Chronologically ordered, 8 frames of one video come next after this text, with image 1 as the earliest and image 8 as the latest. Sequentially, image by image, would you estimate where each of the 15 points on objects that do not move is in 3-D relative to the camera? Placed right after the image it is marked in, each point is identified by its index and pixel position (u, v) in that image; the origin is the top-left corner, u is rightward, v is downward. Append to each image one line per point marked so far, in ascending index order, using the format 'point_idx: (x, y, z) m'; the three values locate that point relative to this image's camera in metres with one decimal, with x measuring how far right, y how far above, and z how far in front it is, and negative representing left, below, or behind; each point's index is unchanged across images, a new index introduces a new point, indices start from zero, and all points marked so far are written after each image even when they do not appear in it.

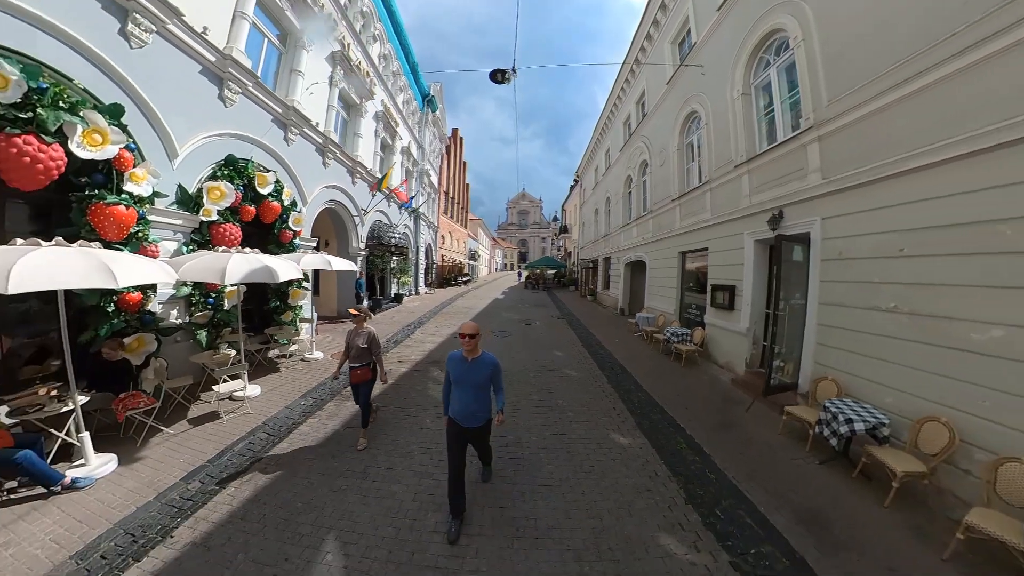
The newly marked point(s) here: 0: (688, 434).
0: (+1.8, -1.5, +3.2) m
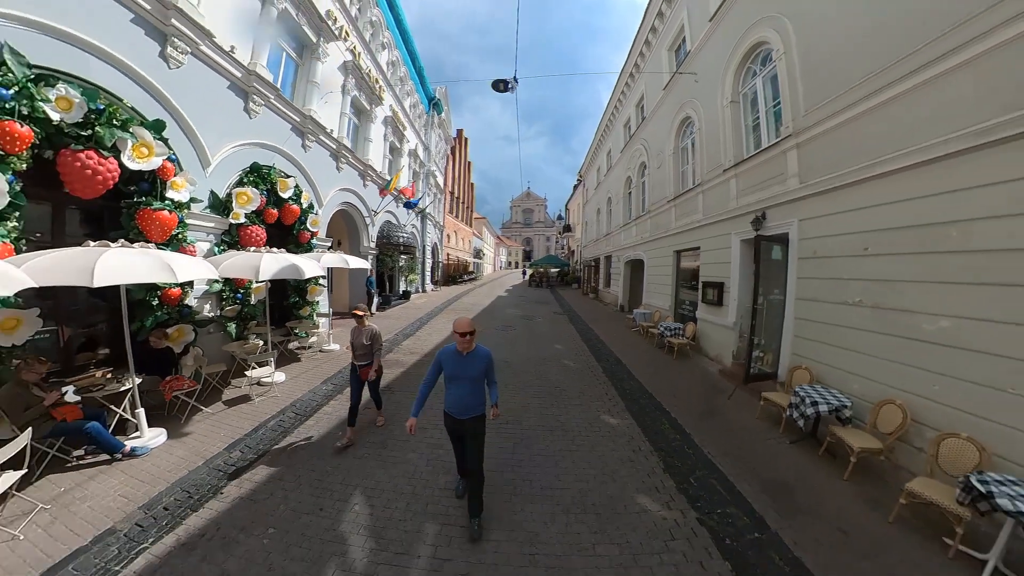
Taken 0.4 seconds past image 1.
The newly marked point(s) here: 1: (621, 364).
0: (+1.8, -1.5, +3.5) m
1: (+1.8, -1.3, +5.1) m
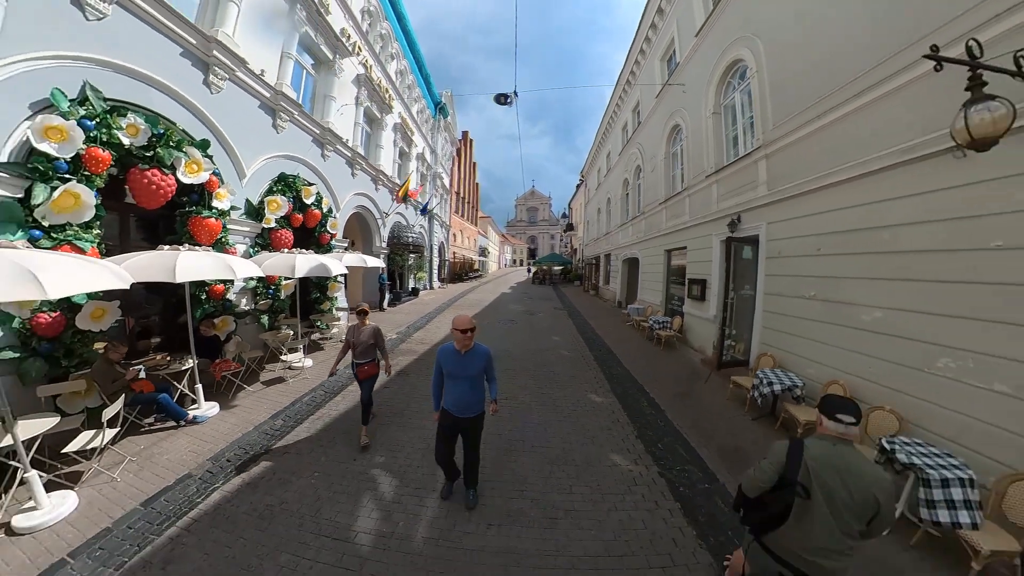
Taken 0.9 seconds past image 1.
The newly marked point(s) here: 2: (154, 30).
0: (+1.8, -1.4, +4.0) m
1: (+1.8, -1.2, +5.5) m
2: (-4.5, +3.2, +3.9) m
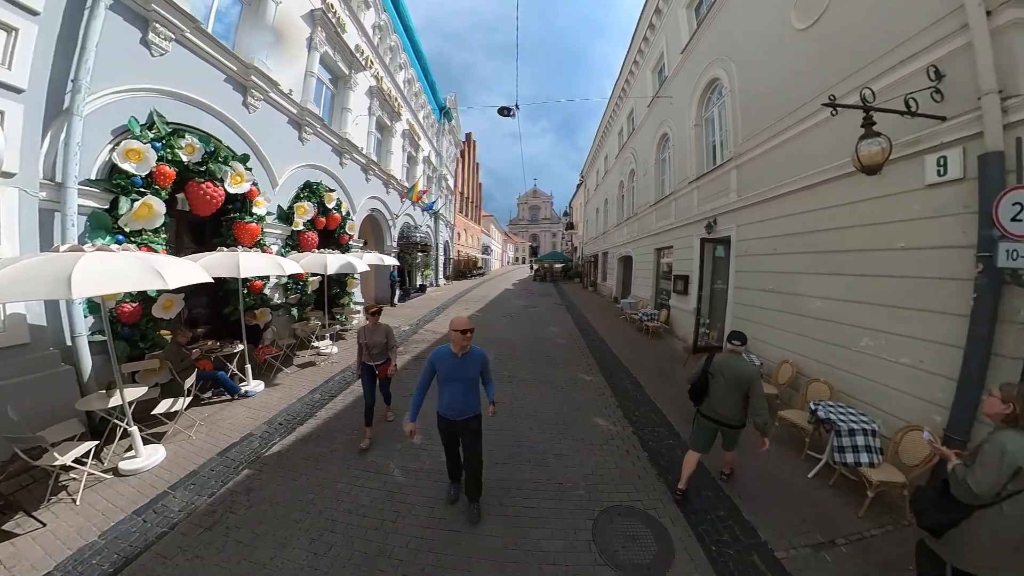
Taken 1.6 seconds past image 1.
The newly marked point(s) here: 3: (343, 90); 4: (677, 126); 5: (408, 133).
0: (+1.8, -1.3, +4.5) m
1: (+1.8, -1.1, +6.1) m
2: (-4.5, +3.3, +4.5) m
3: (-4.3, +5.1, +8.0) m
4: (+3.4, +3.3, +6.3) m
5: (-3.7, +5.6, +11.0) m
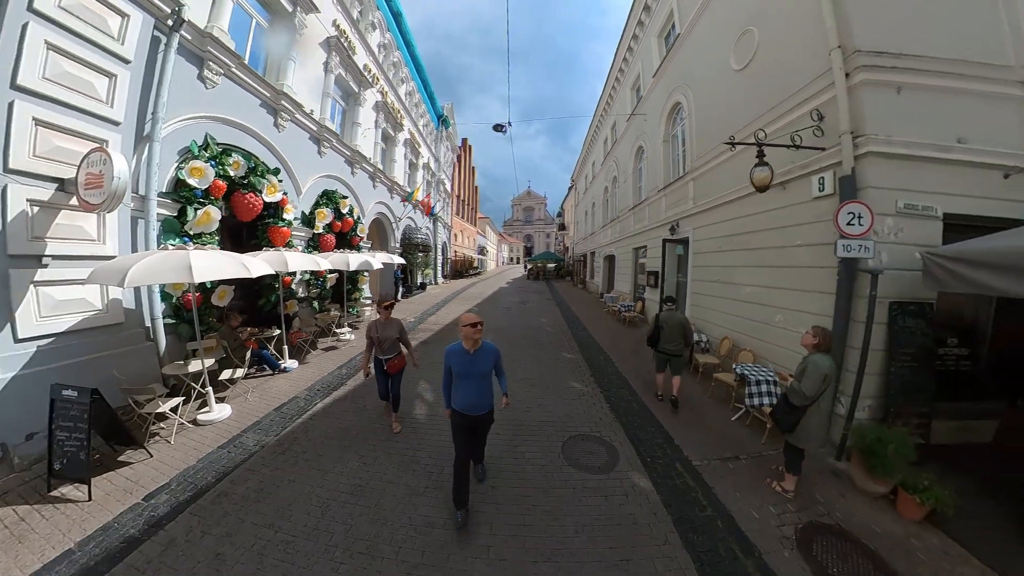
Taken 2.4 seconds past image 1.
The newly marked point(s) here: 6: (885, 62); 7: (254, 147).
0: (+1.7, -1.2, +5.3) m
1: (+1.7, -1.0, +6.9) m
2: (-4.6, +3.4, +5.2) m
3: (-4.5, +5.2, +8.8) m
4: (+3.3, +3.5, +7.2) m
5: (-4.0, +5.7, +11.7) m
6: (+4.0, +2.4, +3.3) m
7: (-4.5, +2.5, +5.2) m
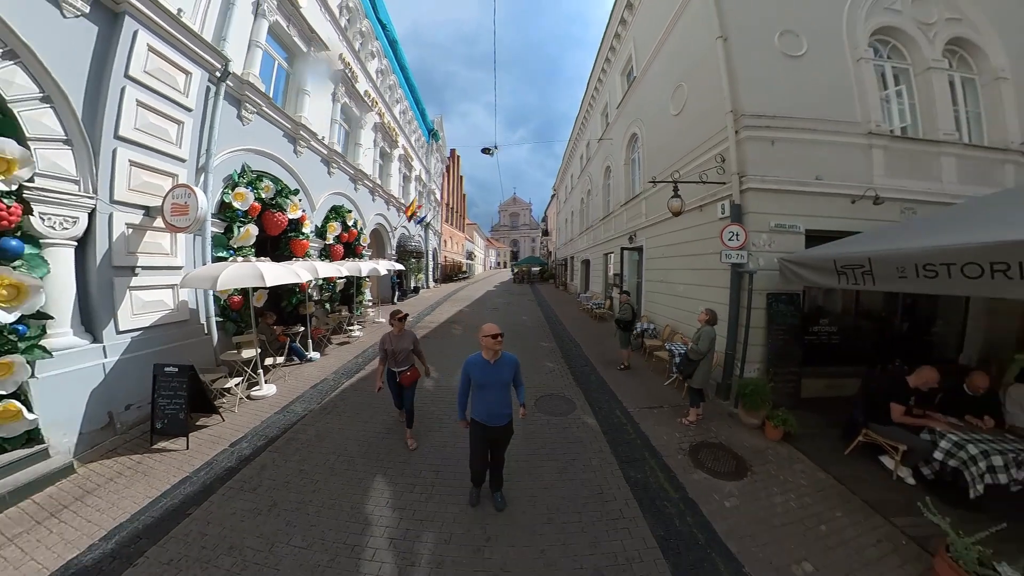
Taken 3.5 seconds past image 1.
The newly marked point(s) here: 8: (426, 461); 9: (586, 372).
0: (+1.4, -1.2, +6.5) m
1: (+1.4, -1.0, +8.1) m
2: (-4.9, +3.3, +6.2) m
3: (-5.0, +5.1, +9.7) m
4: (+2.9, +3.5, +8.4) m
5: (-4.6, +5.5, +12.7) m
6: (+3.8, +2.5, +4.6) m
7: (-4.8, +2.4, +6.2) m
8: (-0.9, -2.0, +3.4) m
9: (+1.3, -1.4, +5.2) m
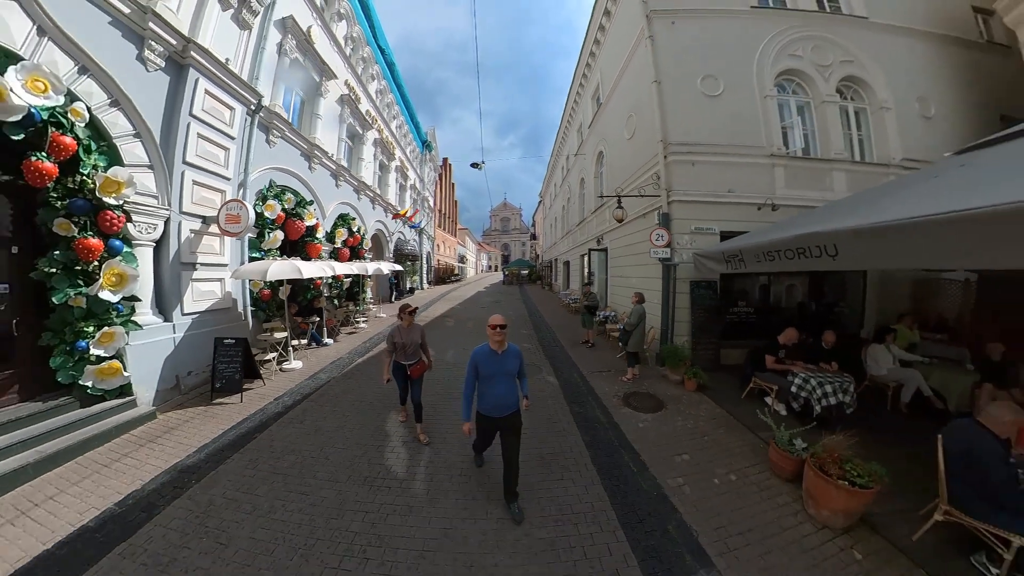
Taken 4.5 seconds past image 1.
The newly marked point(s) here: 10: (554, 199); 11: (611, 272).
0: (+1.1, -1.0, +7.7) m
1: (+0.9, -0.9, +9.3) m
2: (-5.3, +3.4, +7.3) m
3: (-5.5, +5.2, +10.9) m
4: (+2.4, +3.6, +9.8) m
5: (-5.1, +5.5, +13.9) m
6: (+3.4, +2.7, +5.9) m
7: (-5.2, +2.5, +7.3) m
8: (-1.2, -1.8, +4.5) m
9: (+0.9, -1.2, +6.4) m
10: (+2.4, +5.0, +16.9) m
11: (+2.6, +0.4, +7.9) m
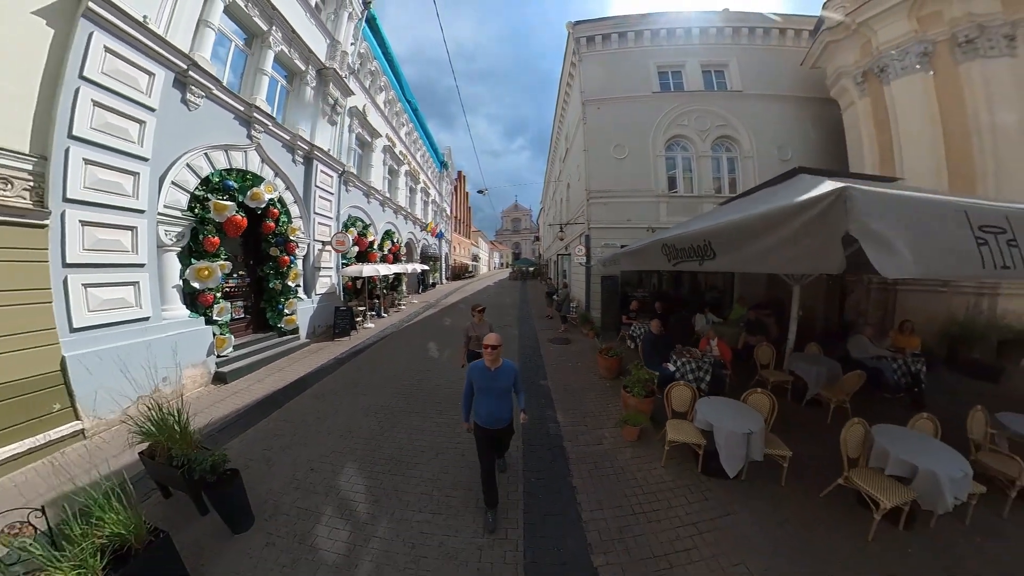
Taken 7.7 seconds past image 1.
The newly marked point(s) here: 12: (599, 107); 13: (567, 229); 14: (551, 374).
0: (+0.5, -0.7, +11.7) m
1: (+0.5, -0.5, +13.3) m
2: (-5.9, +3.7, +11.7) m
3: (-5.8, +5.5, +15.3) m
4: (+2.0, +3.9, +13.6) m
5: (-5.3, +5.9, +18.3) m
6: (+2.7, +3.0, +9.8) m
7: (-5.8, +2.8, +11.8) m
8: (-2.0, -1.6, +8.8) m
9: (+0.3, -0.9, +10.5) m
10: (+2.5, +5.4, +20.7) m
11: (+2.0, +0.7, +11.8) m
12: (+3.0, +6.3, +10.6) m
13: (+2.0, +2.4, +12.3) m
14: (+0.9, -2.0, +7.0) m
